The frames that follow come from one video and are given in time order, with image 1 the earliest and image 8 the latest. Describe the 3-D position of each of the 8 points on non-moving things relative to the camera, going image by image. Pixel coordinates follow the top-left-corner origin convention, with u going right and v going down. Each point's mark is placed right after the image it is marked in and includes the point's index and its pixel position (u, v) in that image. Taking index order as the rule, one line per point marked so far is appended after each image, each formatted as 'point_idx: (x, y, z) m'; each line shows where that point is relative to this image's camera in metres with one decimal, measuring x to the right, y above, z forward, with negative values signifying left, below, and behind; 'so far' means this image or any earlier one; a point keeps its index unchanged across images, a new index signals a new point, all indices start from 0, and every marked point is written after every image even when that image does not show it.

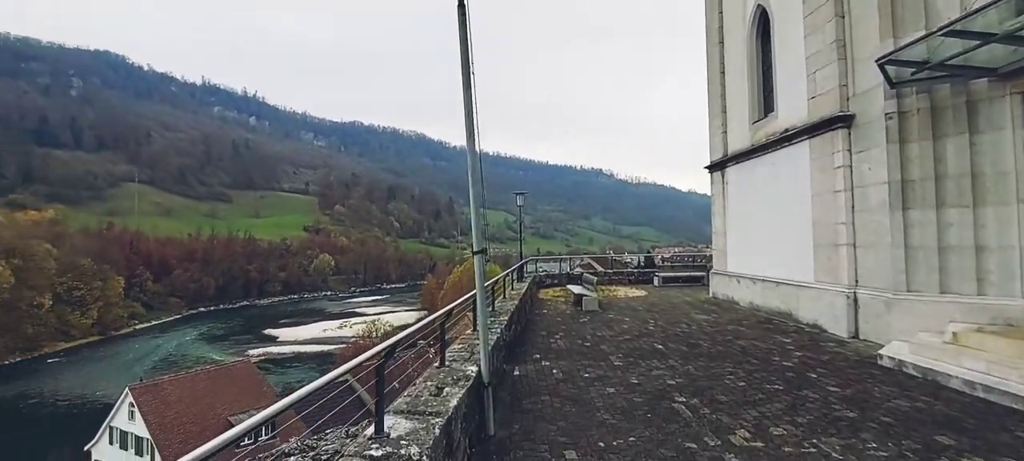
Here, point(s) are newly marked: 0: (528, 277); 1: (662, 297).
0: (+0.4, -1.0, +11.9) m
1: (+2.9, -1.3, +10.0) m
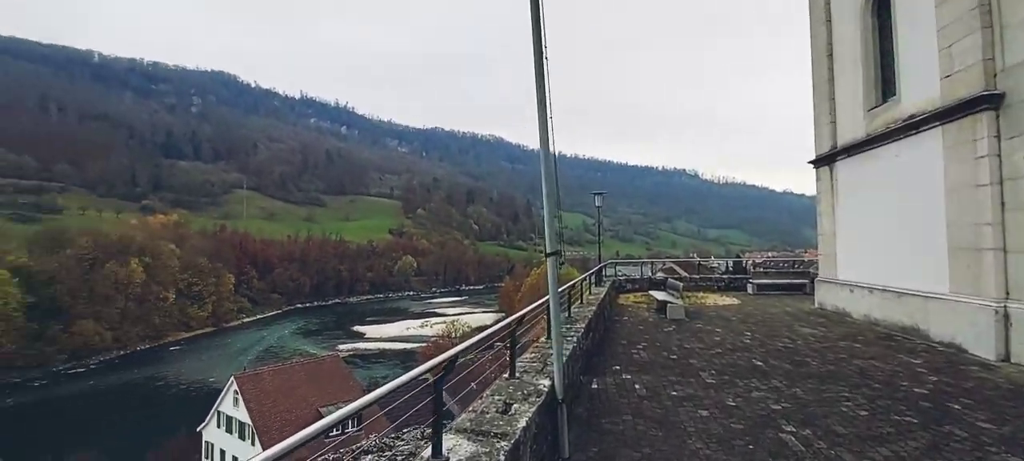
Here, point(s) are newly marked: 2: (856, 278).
0: (+2.0, -1.1, +11.3) m
1: (+4.2, -1.3, +9.1) m
2: (+5.0, -0.7, +7.8) m
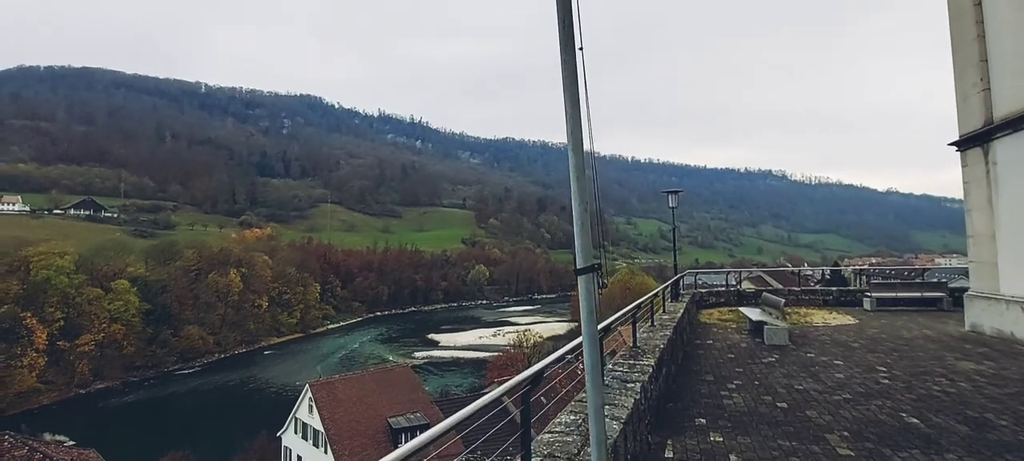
0: (+3.1, -1.2, +9.7) m
1: (+5.0, -1.3, +7.2) m
2: (+5.6, -0.7, +5.8) m
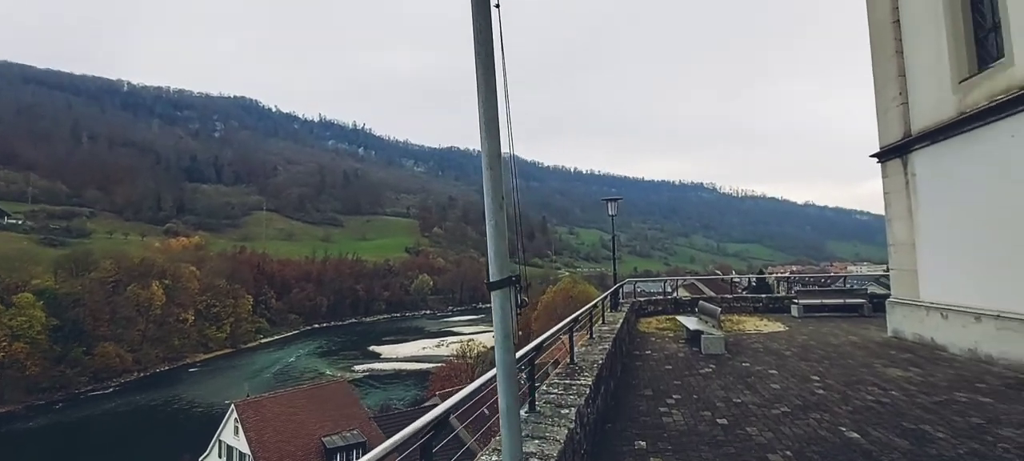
0: (+2.0, -1.3, +9.7) m
1: (+4.1, -1.5, +7.3) m
2: (+4.9, -0.8, +6.0) m
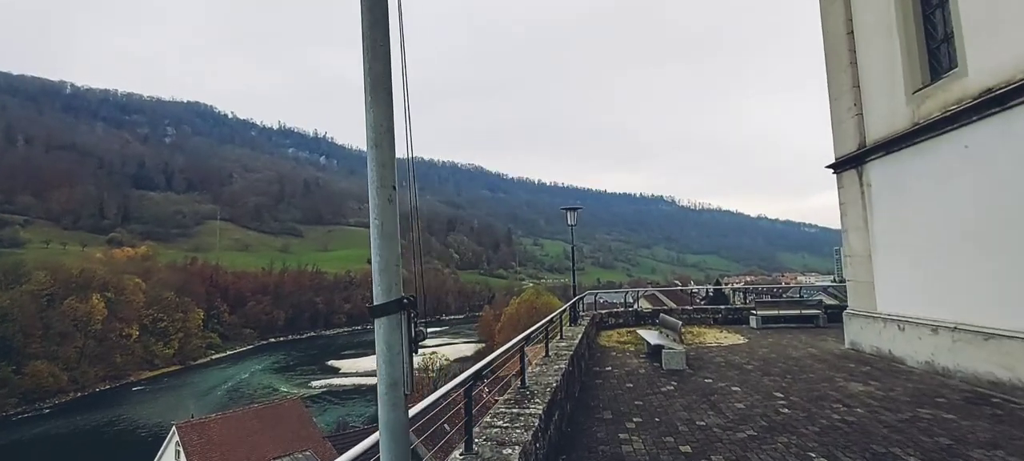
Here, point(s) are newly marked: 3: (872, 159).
0: (+1.3, -1.5, +9.4) m
1: (+3.5, -1.6, +7.2) m
2: (+4.4, -0.9, +6.0) m
3: (+4.4, +0.9, +6.6) m
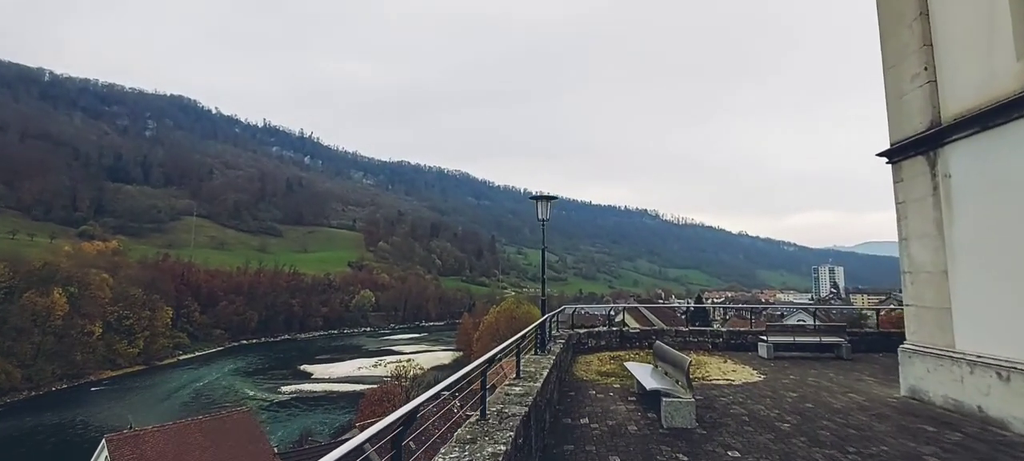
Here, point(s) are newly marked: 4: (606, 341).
0: (+0.7, -1.5, +7.5) m
1: (+3.0, -1.7, +5.4) m
2: (+3.9, -1.0, +4.2) m
3: (+3.9, +0.8, +4.8) m
4: (+1.5, -1.8, +8.9) m
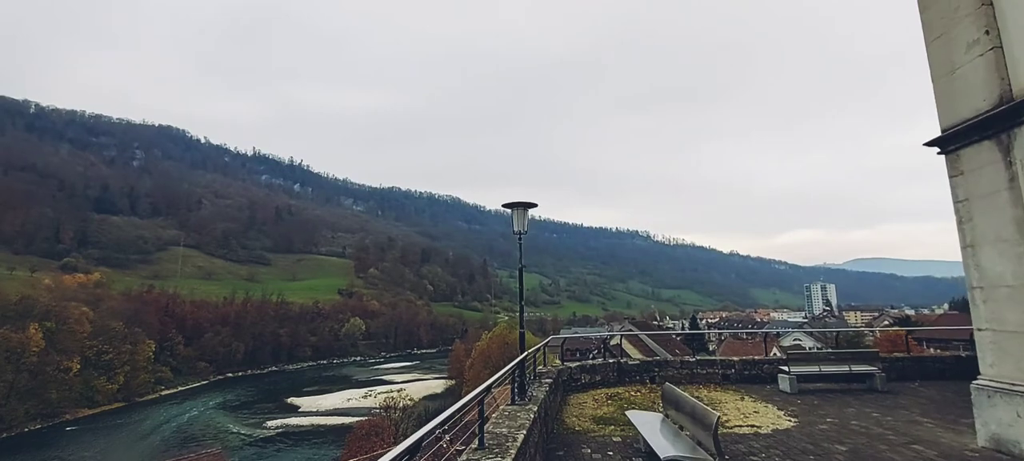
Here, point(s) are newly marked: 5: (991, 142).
0: (+0.4, -1.7, +6.3) m
1: (+2.8, -1.7, +4.2) m
2: (+3.6, -1.0, +3.1) m
3: (+3.7, +0.8, +3.8) m
4: (+1.3, -2.1, +7.7) m
5: (+3.7, +0.6, +4.1) m
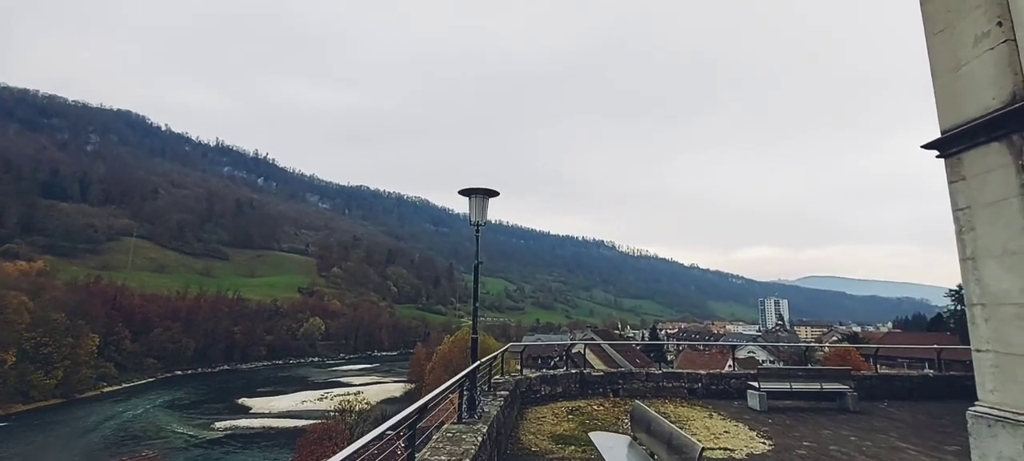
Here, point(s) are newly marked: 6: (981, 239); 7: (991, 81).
0: (-0.1, -1.7, +5.7) m
1: (+2.4, -1.8, +3.7) m
2: (+3.4, -1.0, +2.7) m
3: (+3.4, +0.7, +3.4) m
4: (+0.7, -2.1, +7.1) m
5: (+3.4, +0.6, +3.7) m
6: (+3.4, -0.1, +3.8) m
7: (+3.4, +1.1, +3.8) m
